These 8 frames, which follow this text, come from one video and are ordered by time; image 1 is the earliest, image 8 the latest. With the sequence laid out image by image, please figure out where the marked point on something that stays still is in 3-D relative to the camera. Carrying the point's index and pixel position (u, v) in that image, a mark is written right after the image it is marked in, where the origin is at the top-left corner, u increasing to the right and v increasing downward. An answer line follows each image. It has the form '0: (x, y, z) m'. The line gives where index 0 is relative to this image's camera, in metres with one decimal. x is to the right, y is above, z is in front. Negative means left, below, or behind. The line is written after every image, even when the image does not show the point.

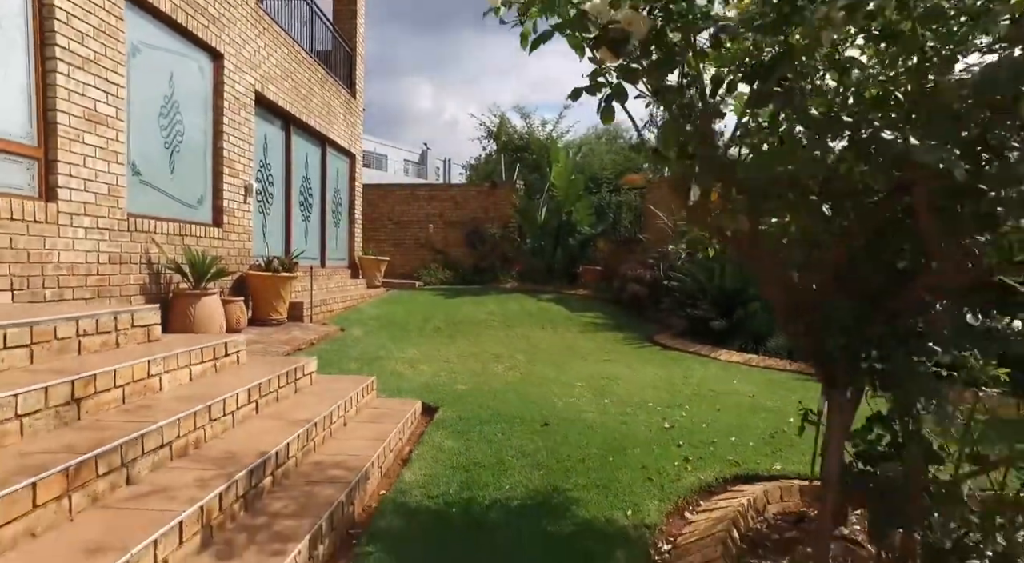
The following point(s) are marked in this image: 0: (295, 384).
0: (-1.5, -0.7, +4.5) m
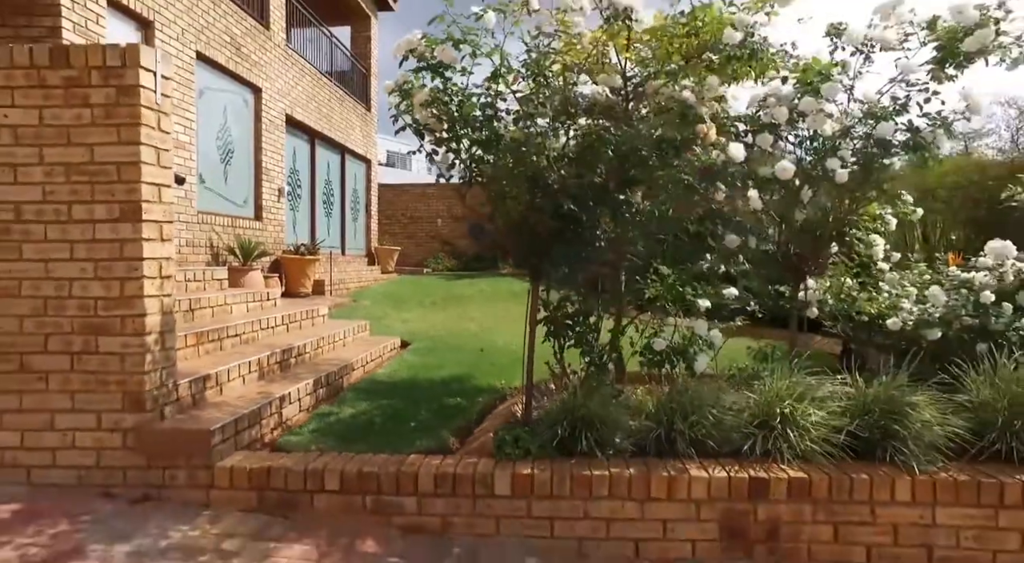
0: (-2.1, -0.4, +6.9) m
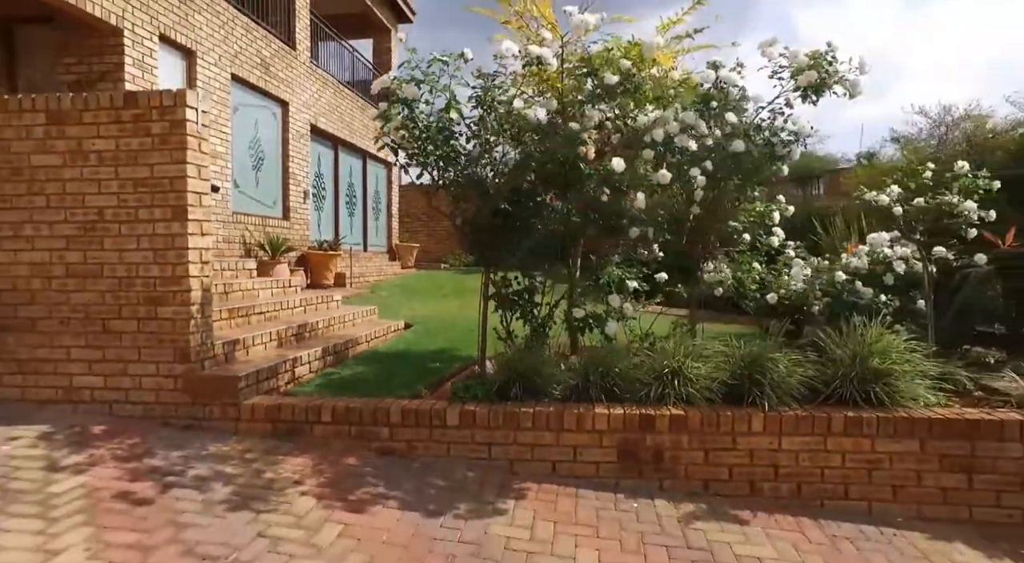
0: (-2.3, -0.3, +8.1) m
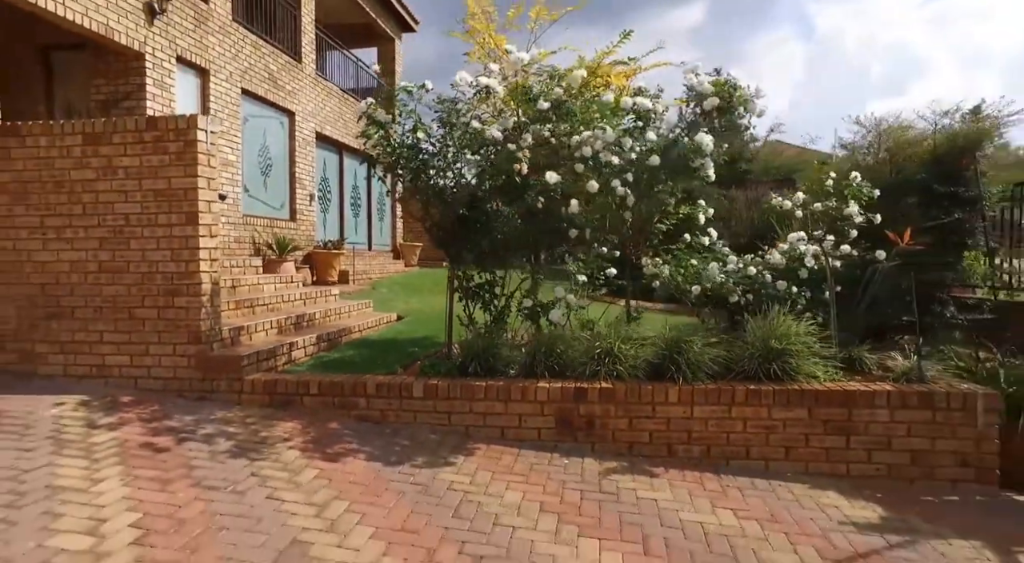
0: (-2.6, -0.2, +9.0) m
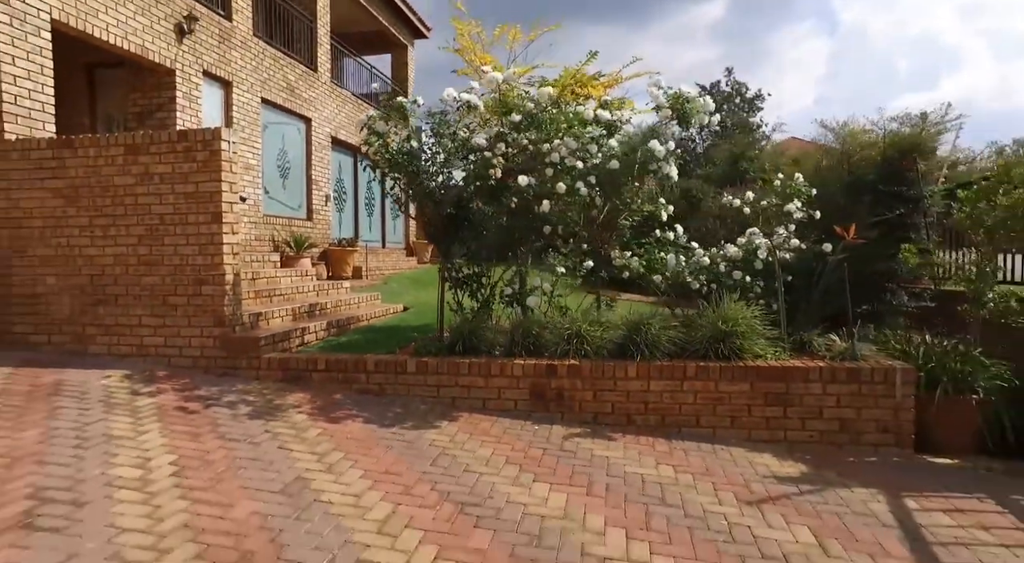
0: (-2.6, -0.1, +9.8) m
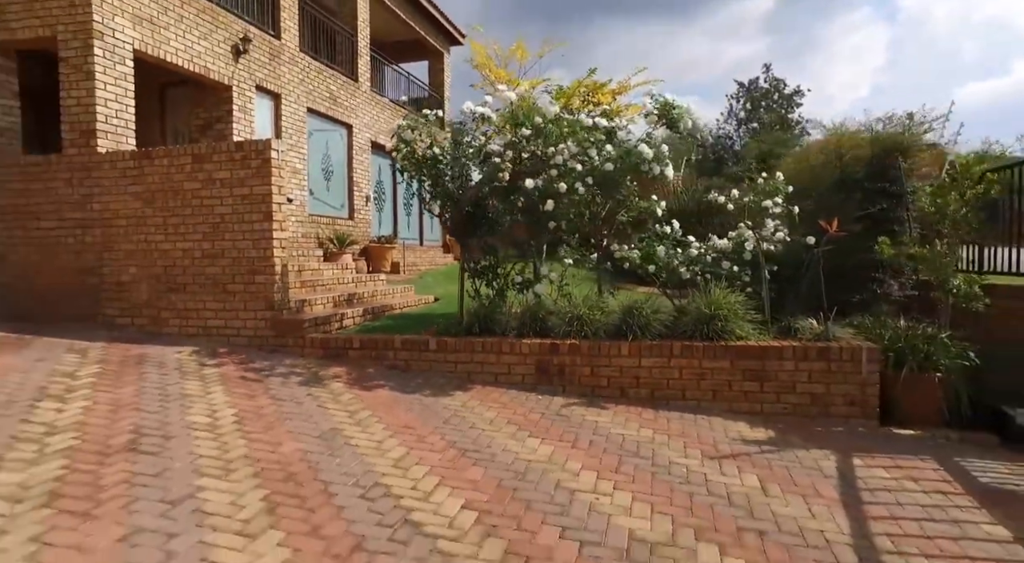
0: (-2.3, 0.0, +10.8) m
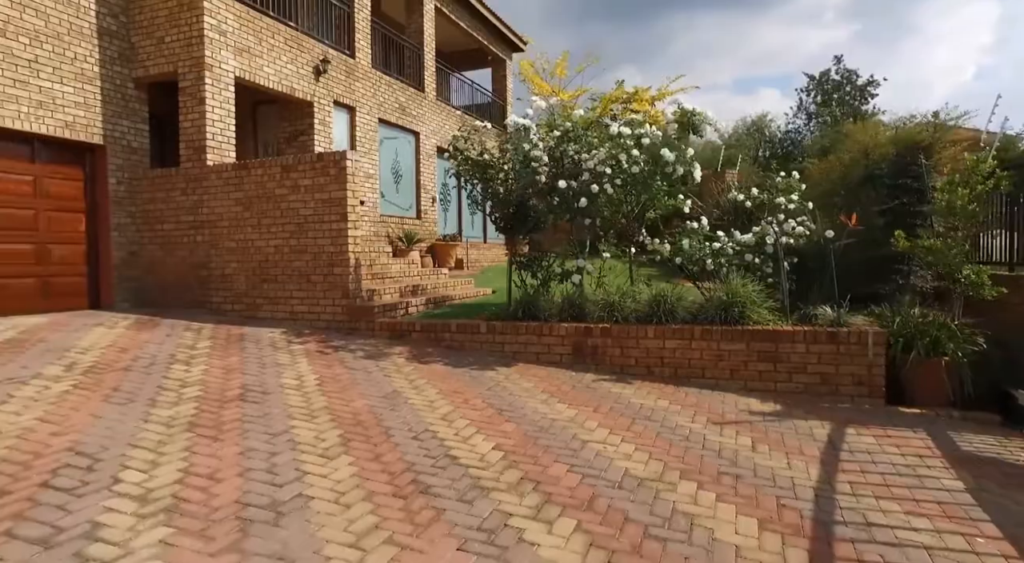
0: (-1.4, +0.1, +11.9) m
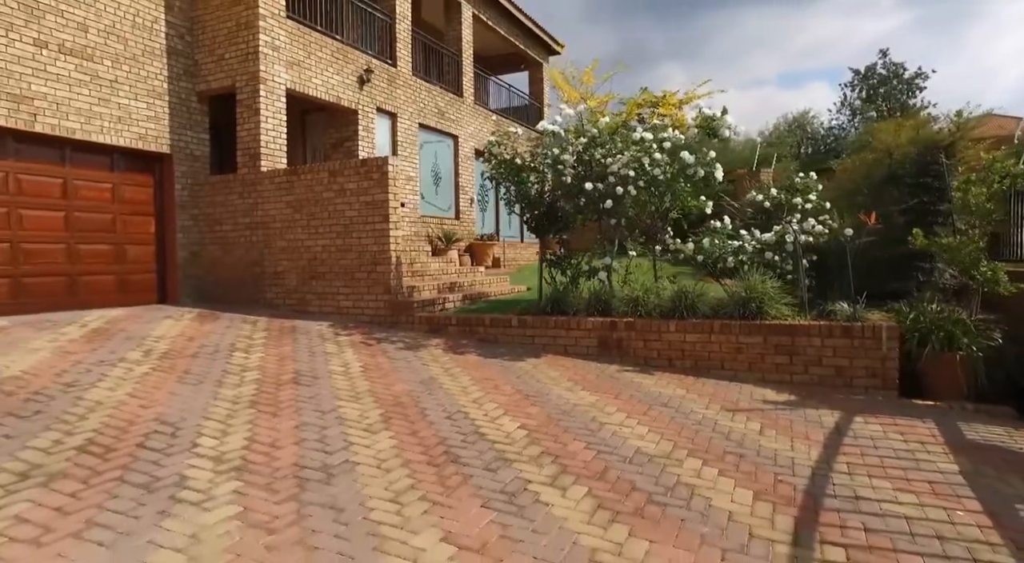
0: (-0.7, +0.2, +12.5) m
